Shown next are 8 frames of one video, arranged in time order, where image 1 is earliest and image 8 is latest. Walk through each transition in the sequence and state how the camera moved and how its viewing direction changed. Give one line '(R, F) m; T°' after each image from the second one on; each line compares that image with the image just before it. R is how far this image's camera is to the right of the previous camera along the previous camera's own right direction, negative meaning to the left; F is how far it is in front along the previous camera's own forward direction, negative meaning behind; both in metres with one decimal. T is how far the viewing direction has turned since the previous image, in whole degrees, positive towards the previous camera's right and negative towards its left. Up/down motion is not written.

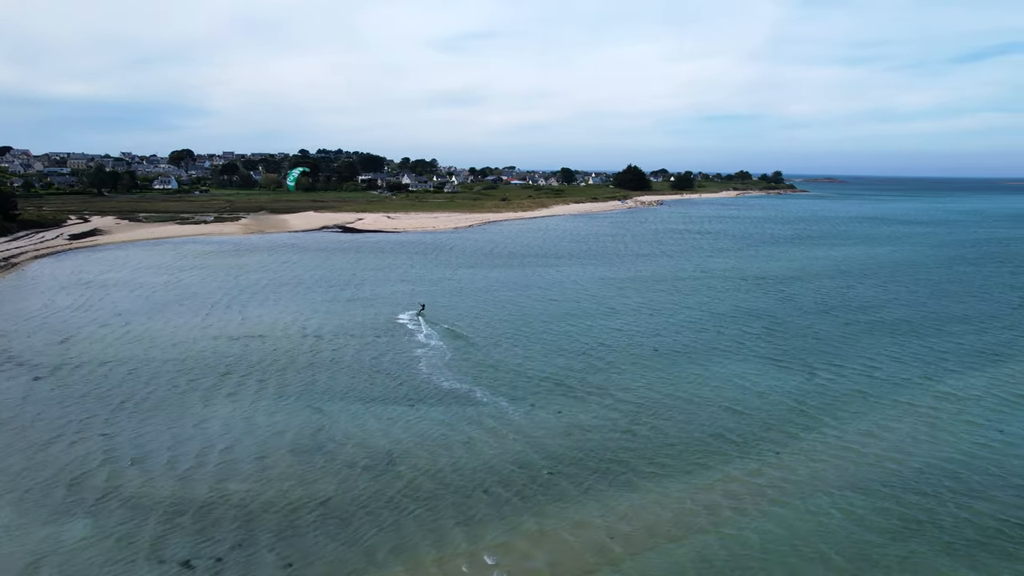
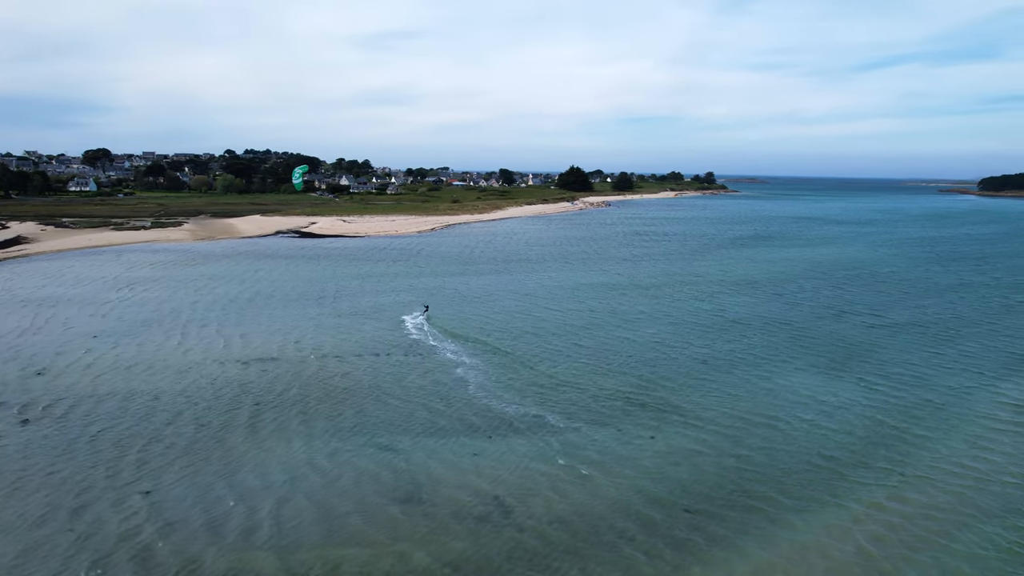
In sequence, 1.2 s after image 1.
(-3.0, +1.9) m; +6°
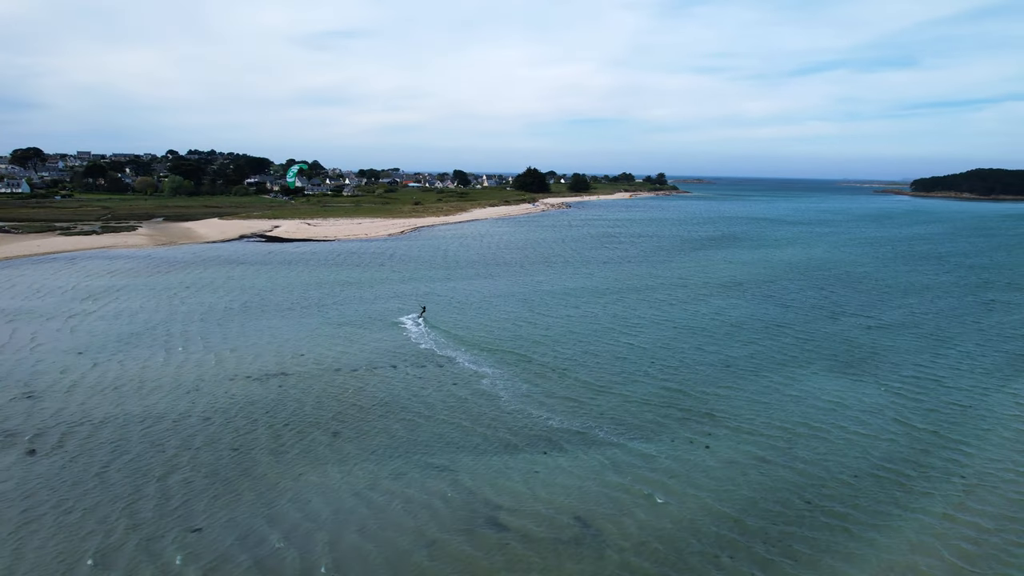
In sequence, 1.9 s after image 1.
(-2.0, +0.8) m; +4°
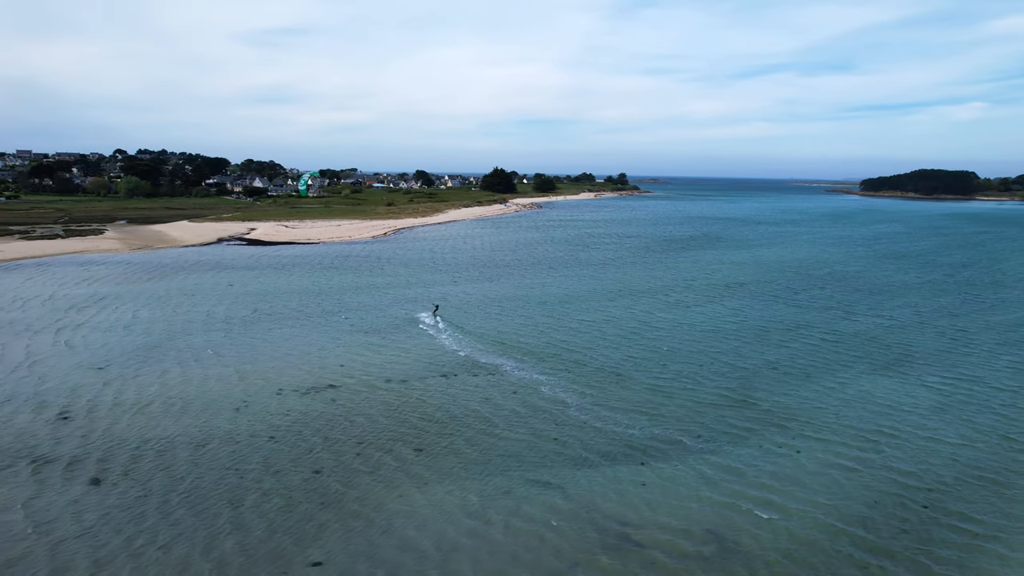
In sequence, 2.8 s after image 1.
(-2.5, +0.8) m; +4°
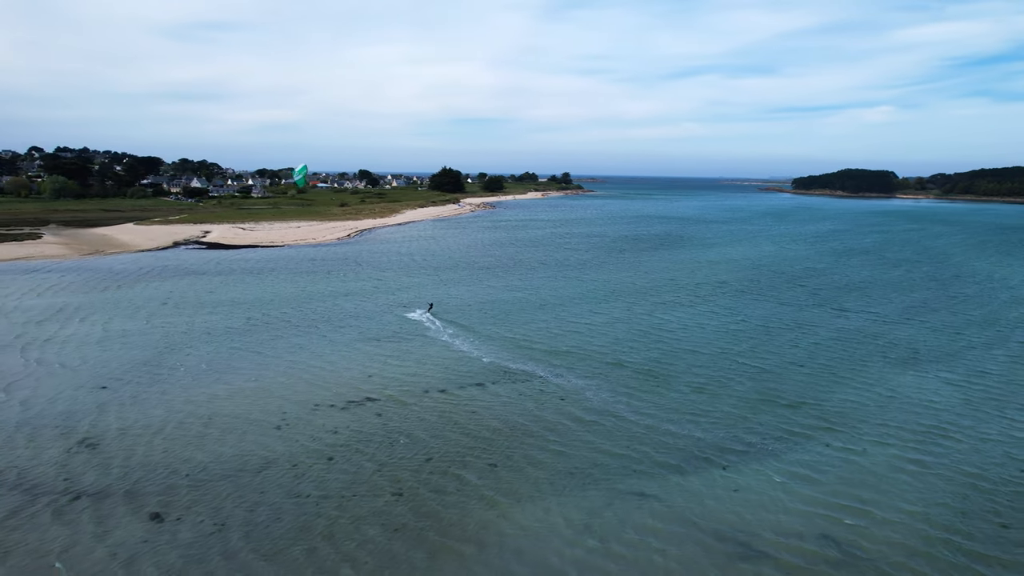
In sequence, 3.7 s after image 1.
(-2.5, +0.9) m; +5°
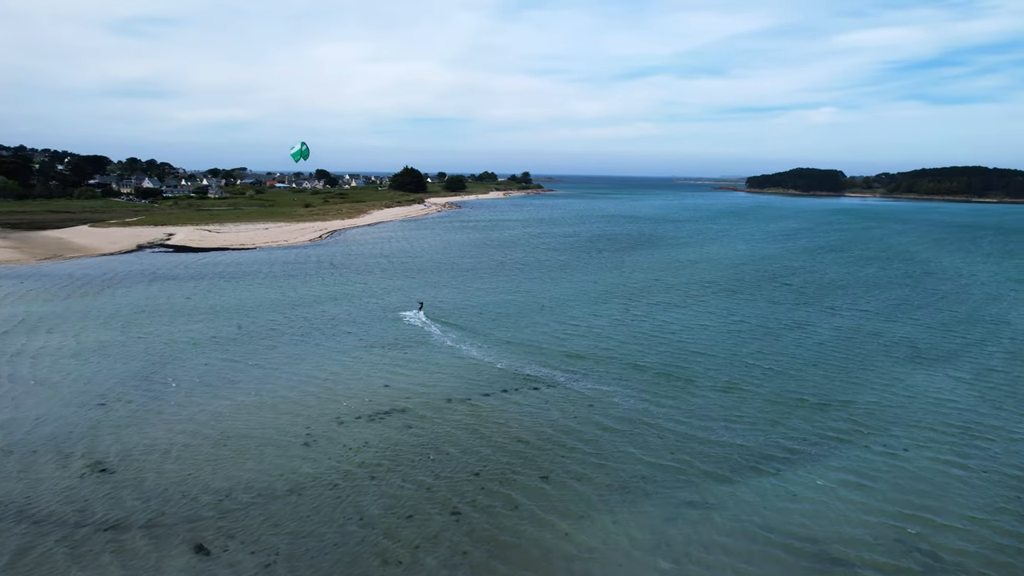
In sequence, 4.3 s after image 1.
(-1.7, +0.7) m; +4°
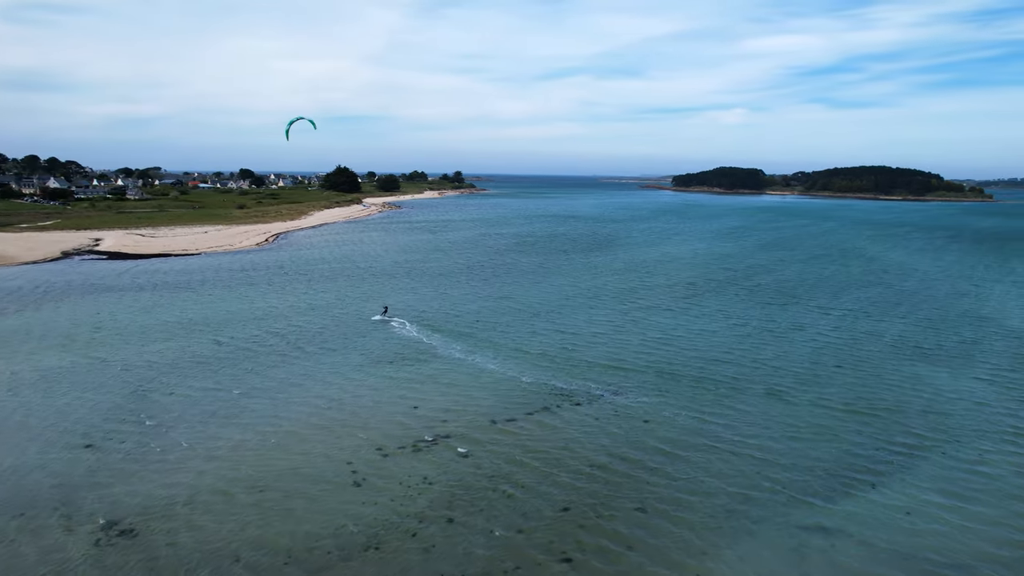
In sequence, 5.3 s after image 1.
(-2.6, +1.8) m; +6°
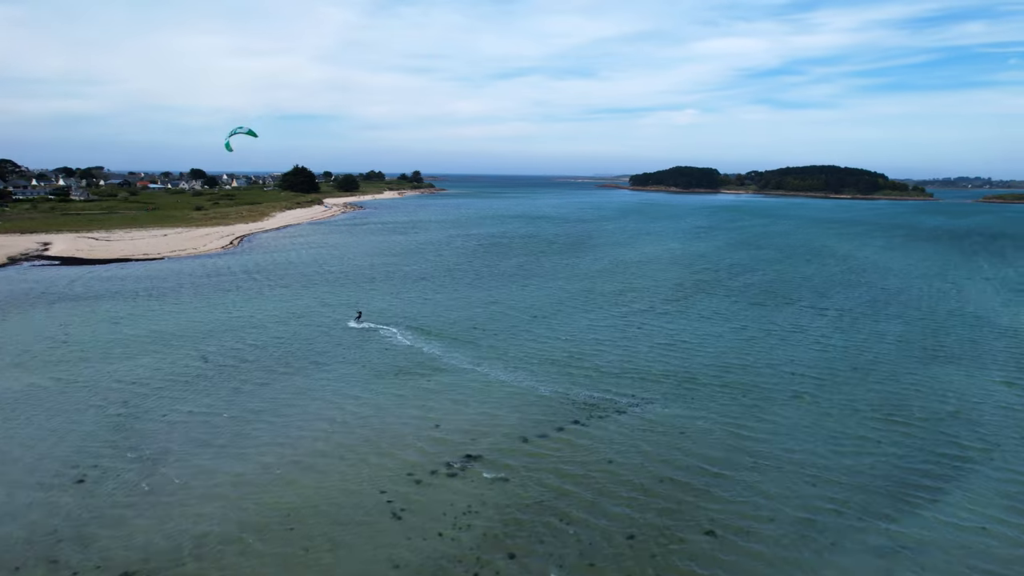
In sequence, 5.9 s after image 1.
(-1.5, +1.2) m; +4°
